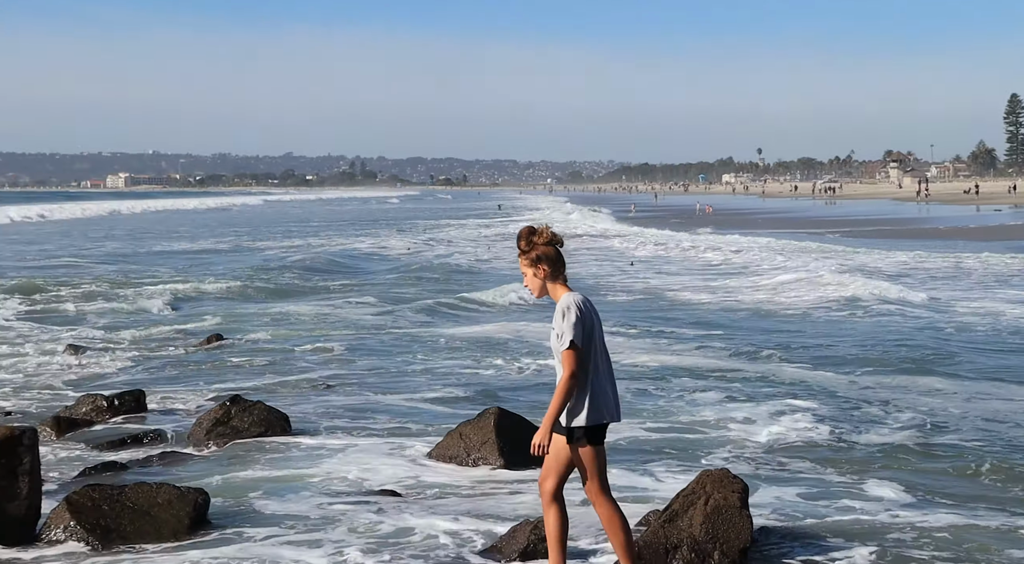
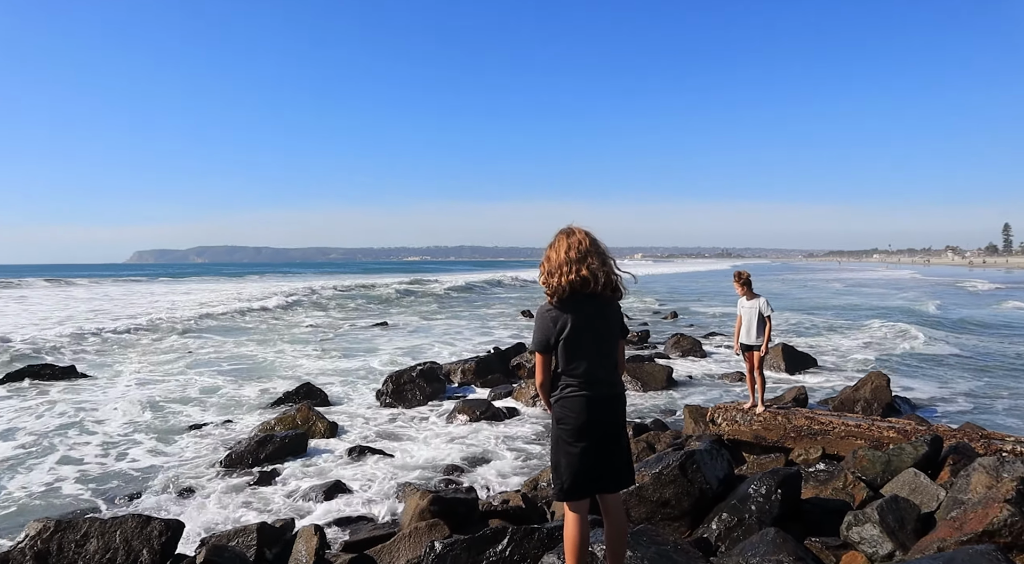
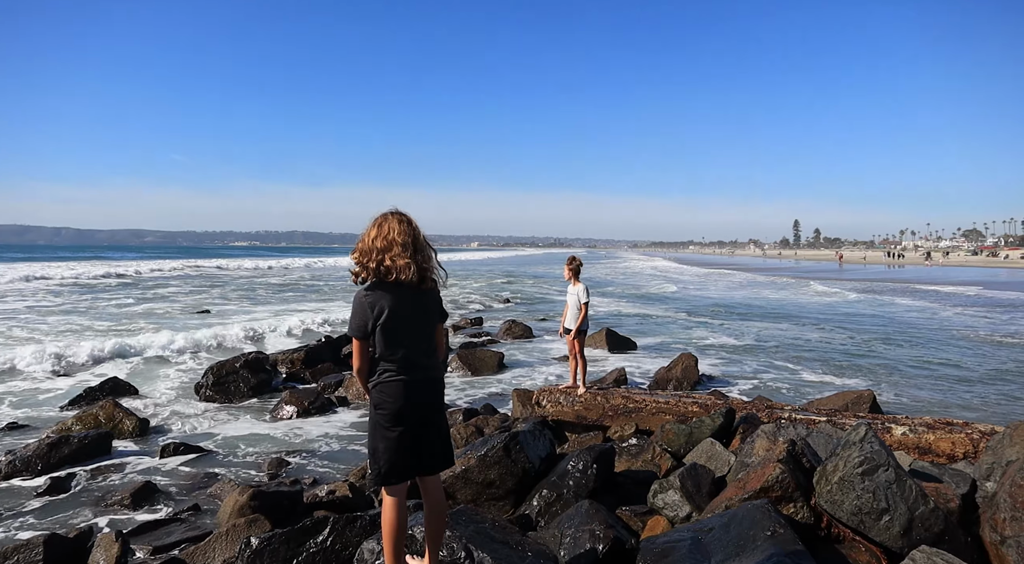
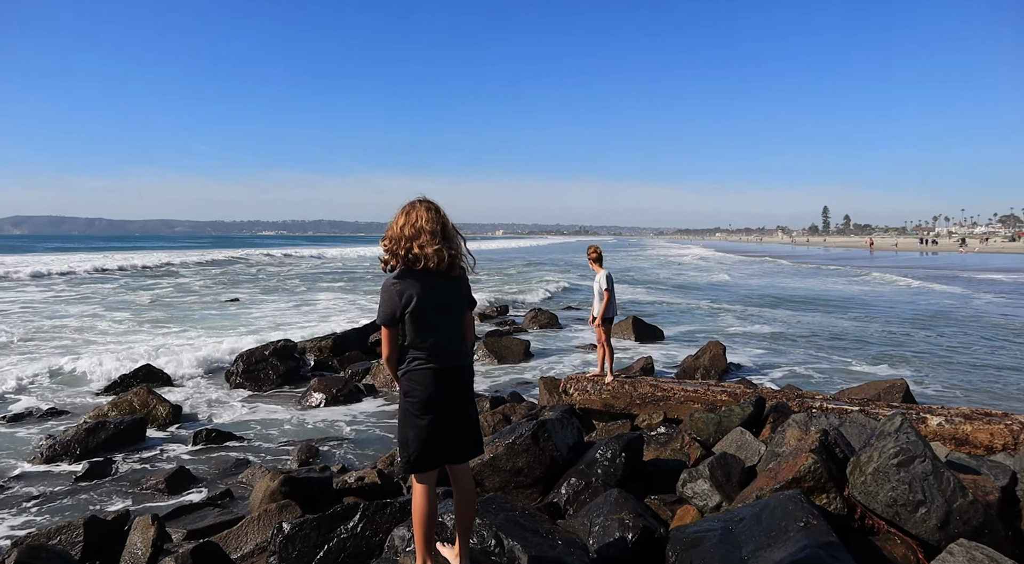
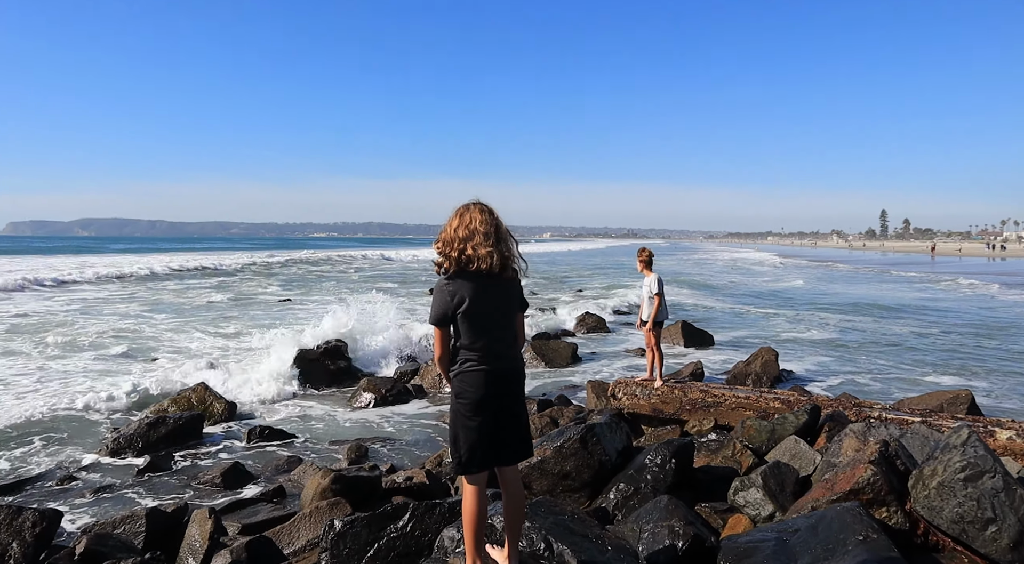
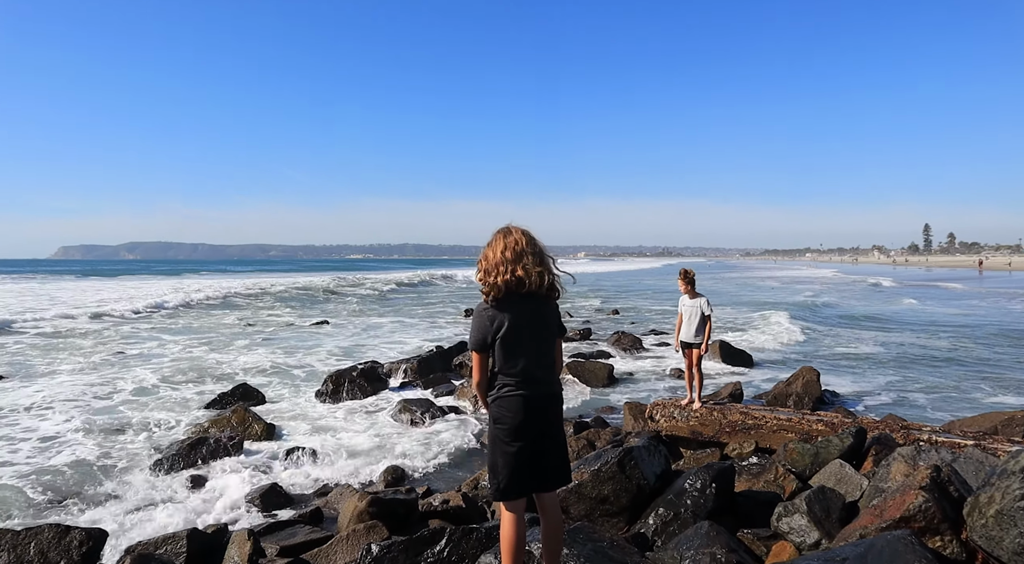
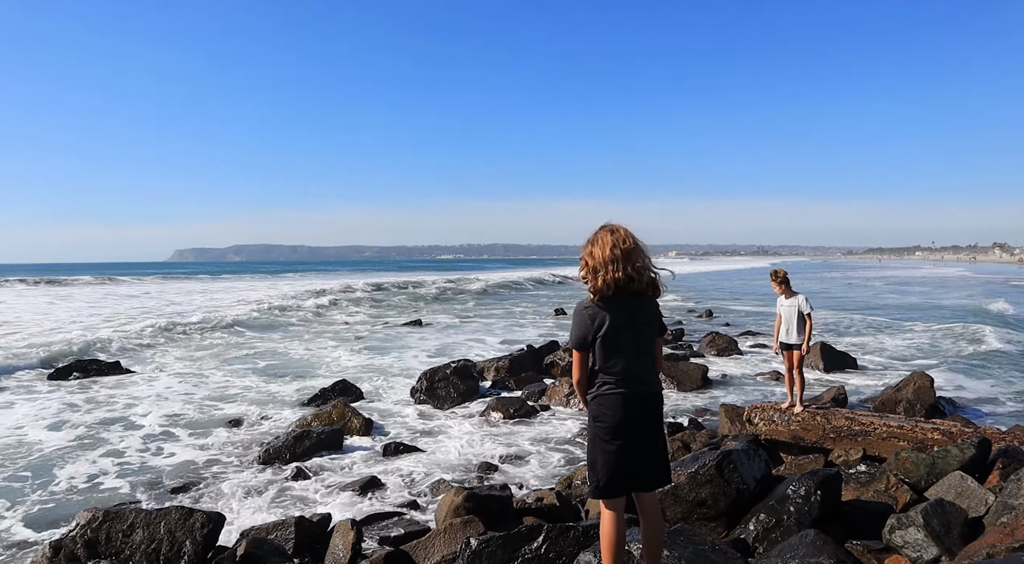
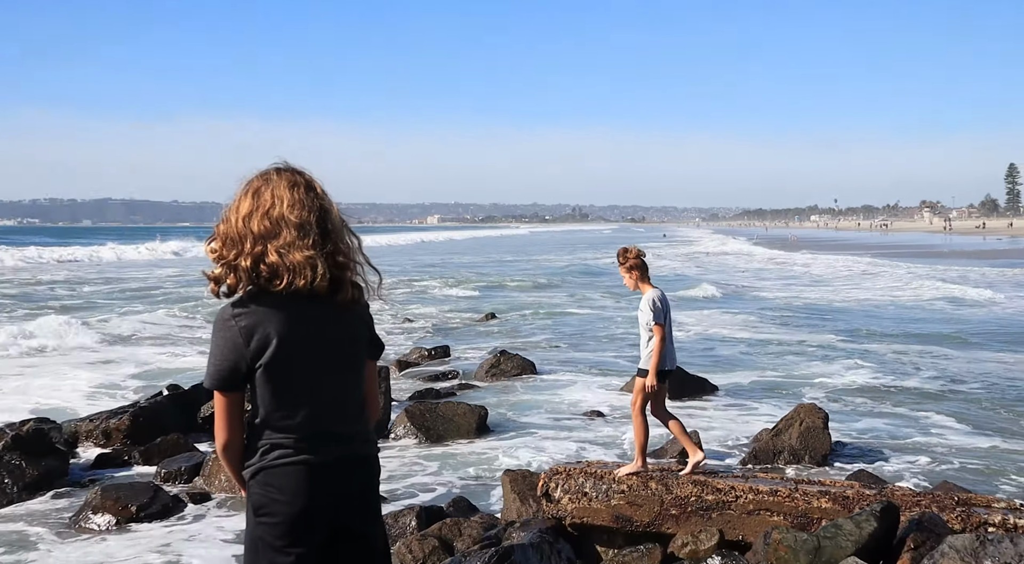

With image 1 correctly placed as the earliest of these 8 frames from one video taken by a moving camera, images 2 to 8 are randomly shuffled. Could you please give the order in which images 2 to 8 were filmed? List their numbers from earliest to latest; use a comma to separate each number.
8, 3, 4, 5, 6, 2, 7
